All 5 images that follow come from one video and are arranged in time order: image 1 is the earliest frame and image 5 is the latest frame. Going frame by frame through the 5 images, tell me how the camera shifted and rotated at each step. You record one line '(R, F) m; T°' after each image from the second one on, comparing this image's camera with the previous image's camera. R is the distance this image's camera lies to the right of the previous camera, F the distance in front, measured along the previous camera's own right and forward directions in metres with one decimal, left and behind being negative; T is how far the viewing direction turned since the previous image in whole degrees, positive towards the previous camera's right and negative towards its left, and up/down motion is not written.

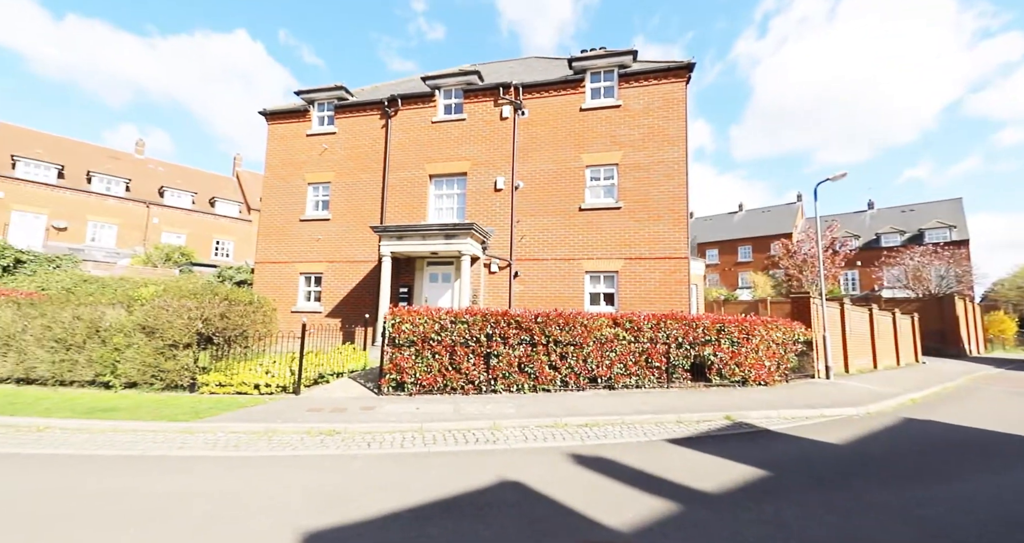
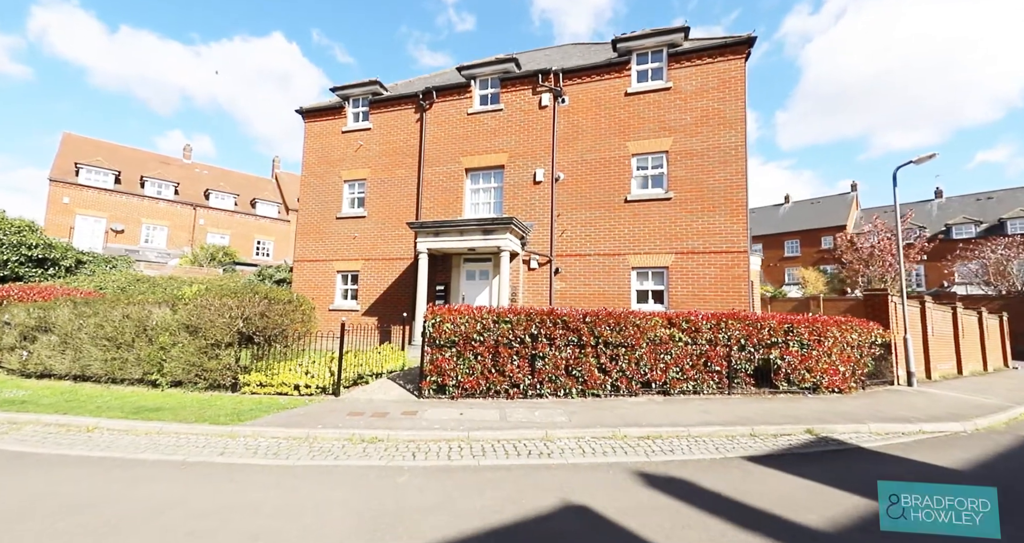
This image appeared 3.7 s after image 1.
(-0.3, +0.6) m; -4°
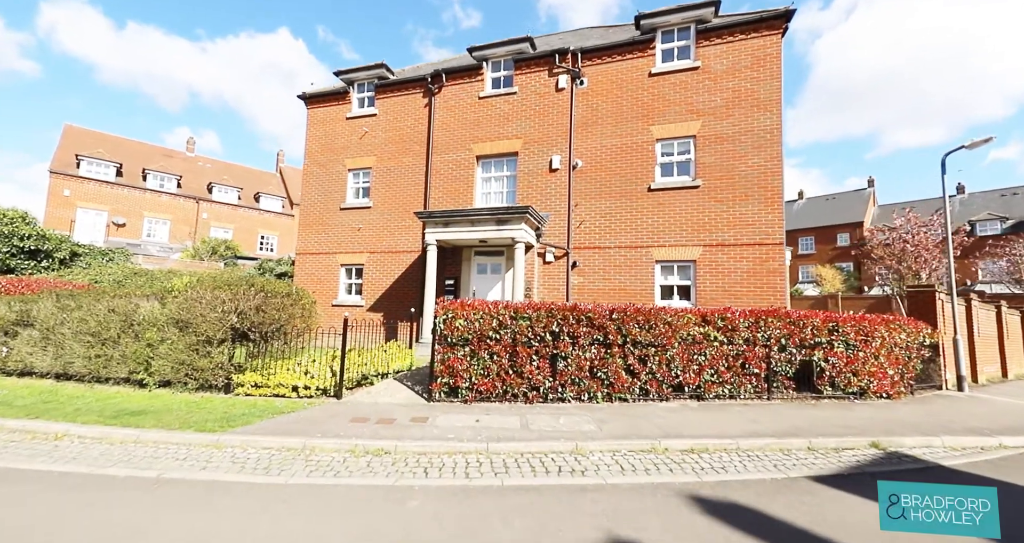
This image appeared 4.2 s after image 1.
(-0.2, +0.8) m; -1°
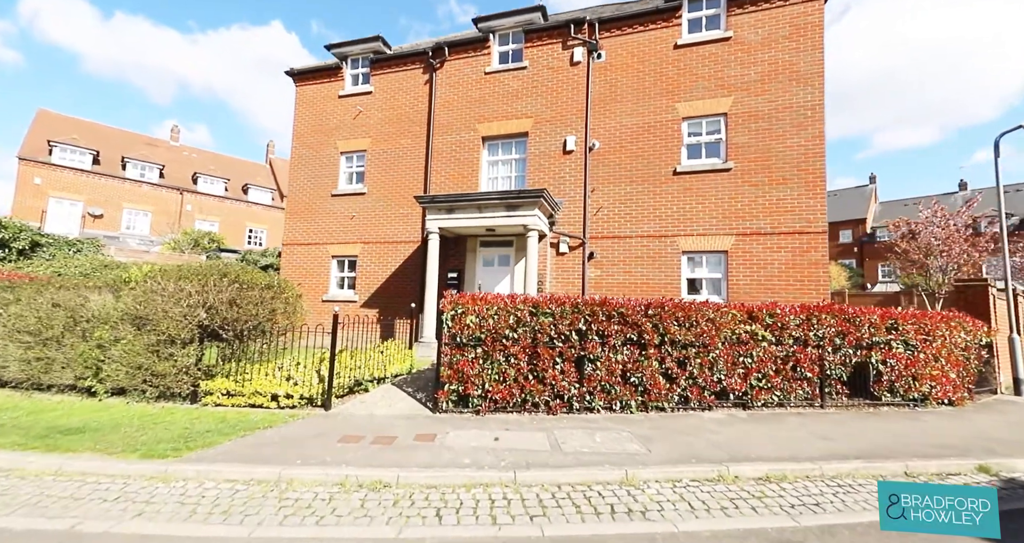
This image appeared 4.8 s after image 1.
(-0.4, +1.1) m; +1°
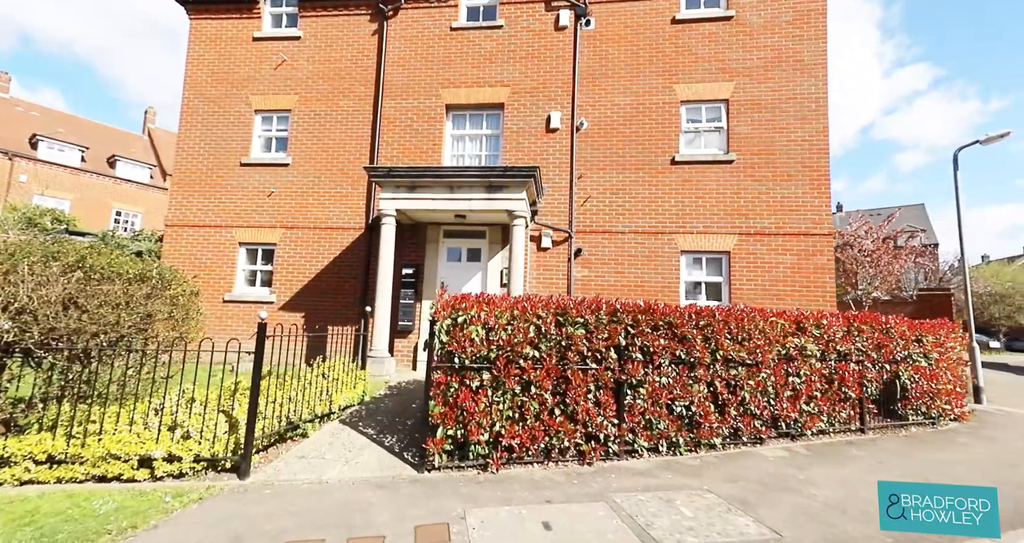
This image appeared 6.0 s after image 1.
(-1.1, +2.0) m; +11°
